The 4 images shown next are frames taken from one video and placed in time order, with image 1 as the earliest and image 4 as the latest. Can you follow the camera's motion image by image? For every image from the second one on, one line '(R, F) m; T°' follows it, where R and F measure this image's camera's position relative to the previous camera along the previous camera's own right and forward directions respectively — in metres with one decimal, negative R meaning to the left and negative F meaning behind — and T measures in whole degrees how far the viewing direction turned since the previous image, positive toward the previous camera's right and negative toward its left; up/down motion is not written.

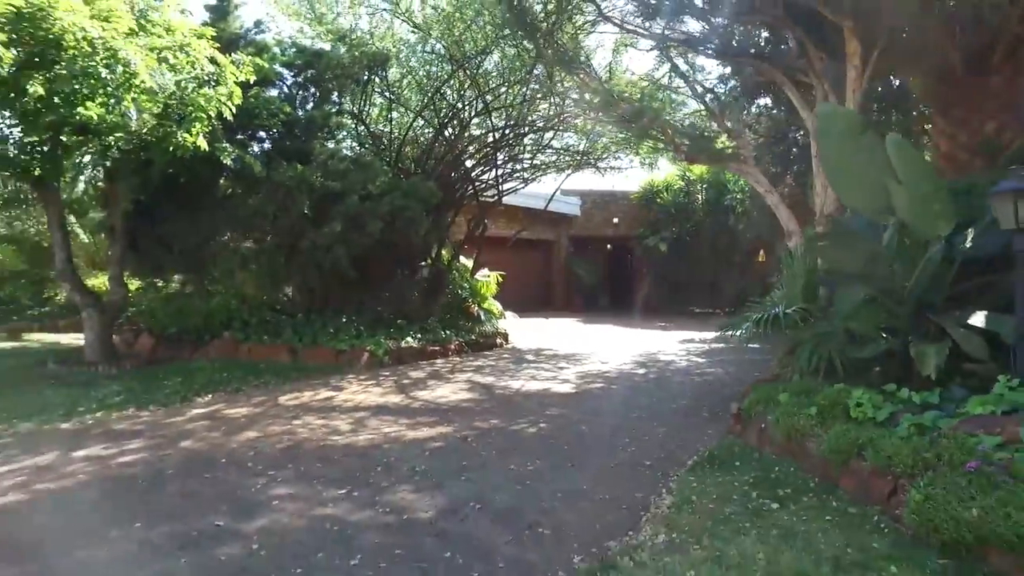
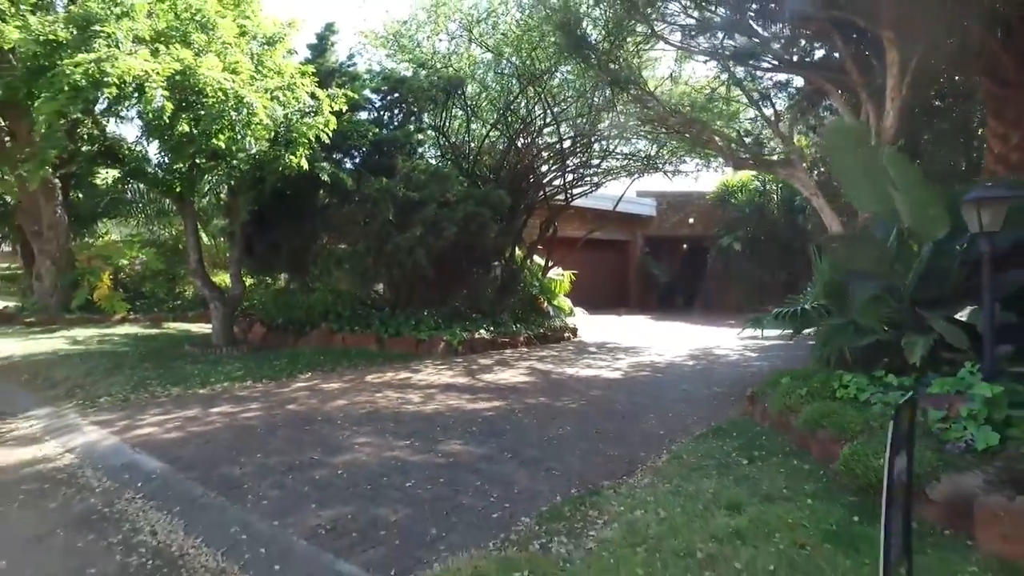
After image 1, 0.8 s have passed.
(+0.6, -1.2) m; -8°
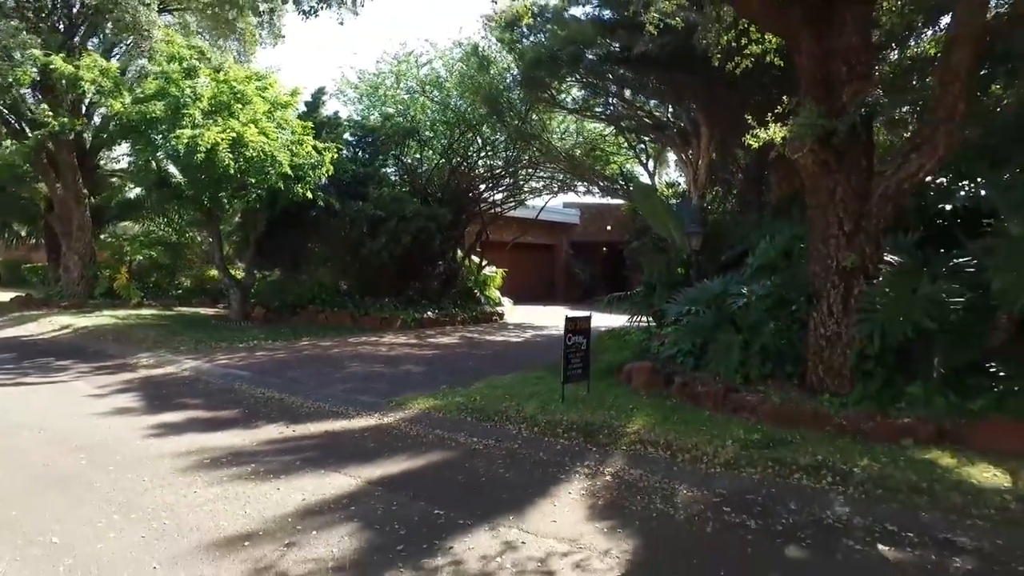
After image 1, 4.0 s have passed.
(+0.4, -4.7) m; +4°
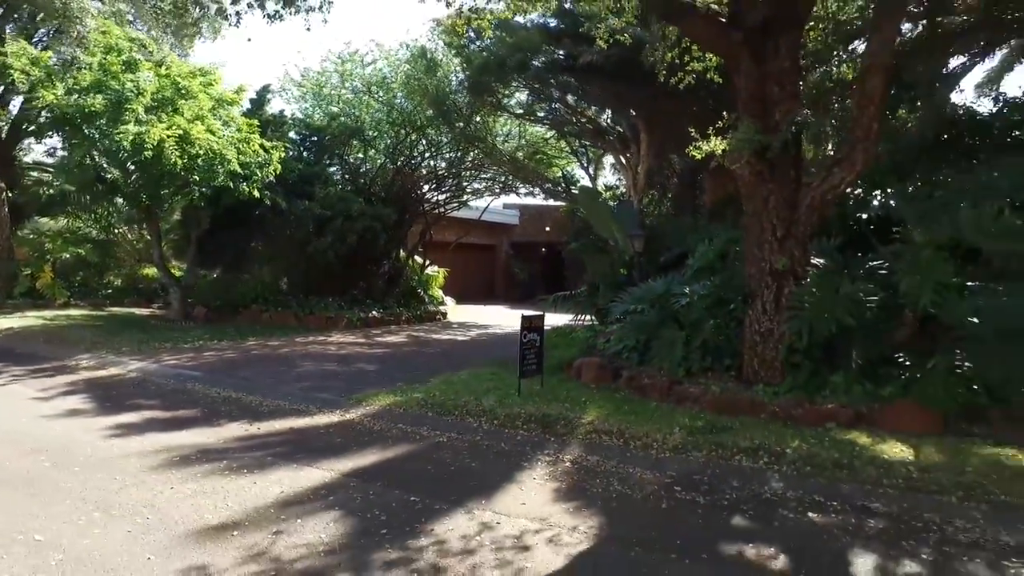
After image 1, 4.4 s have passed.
(-0.3, -0.3) m; +6°
